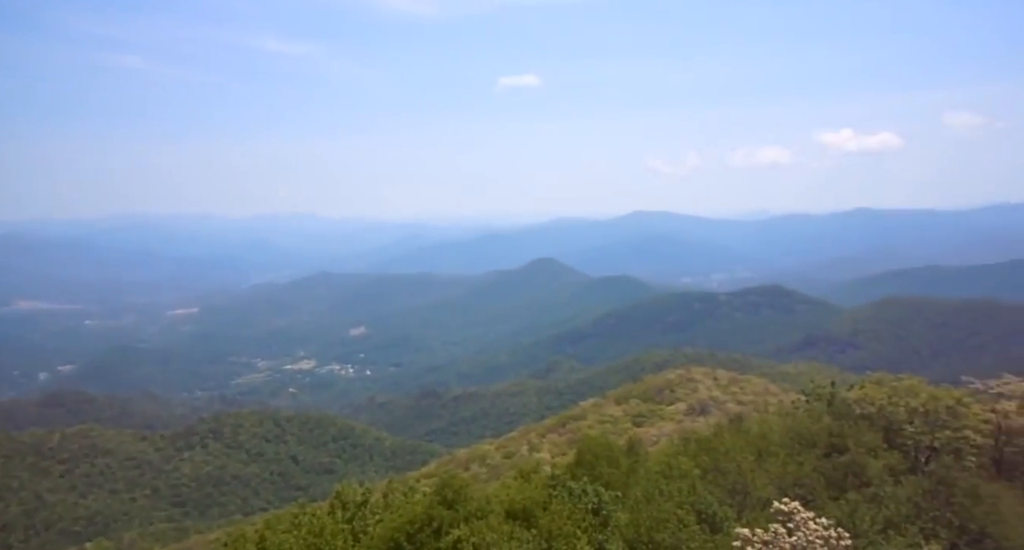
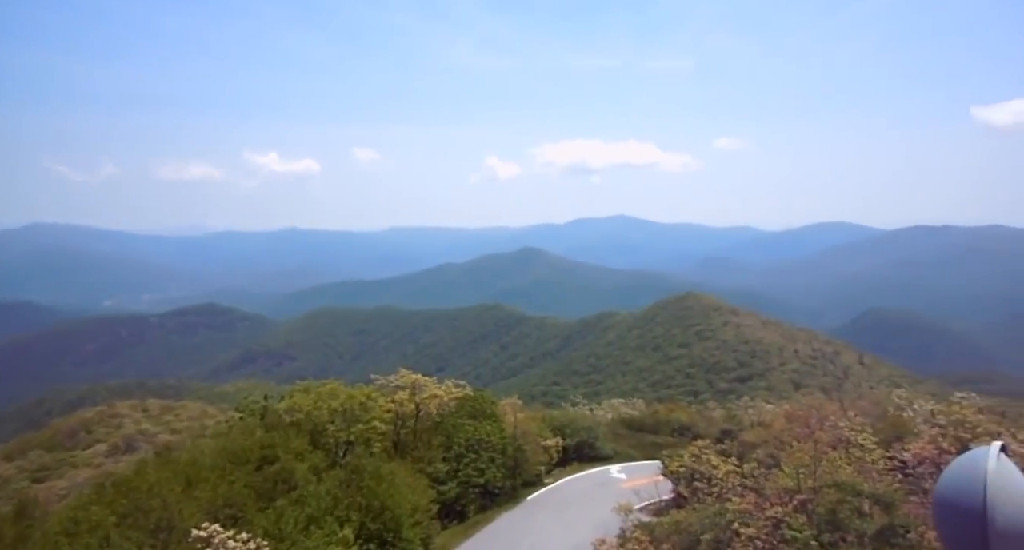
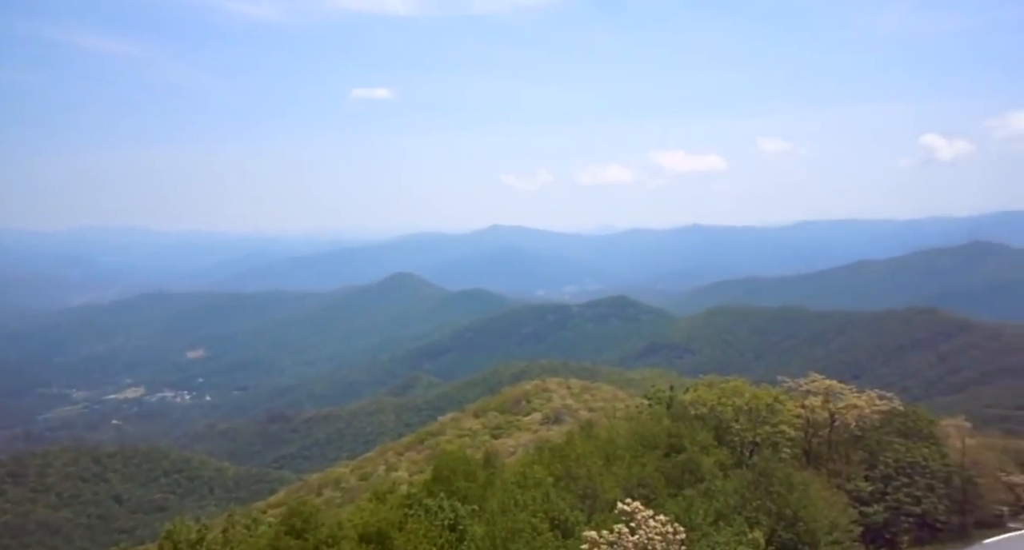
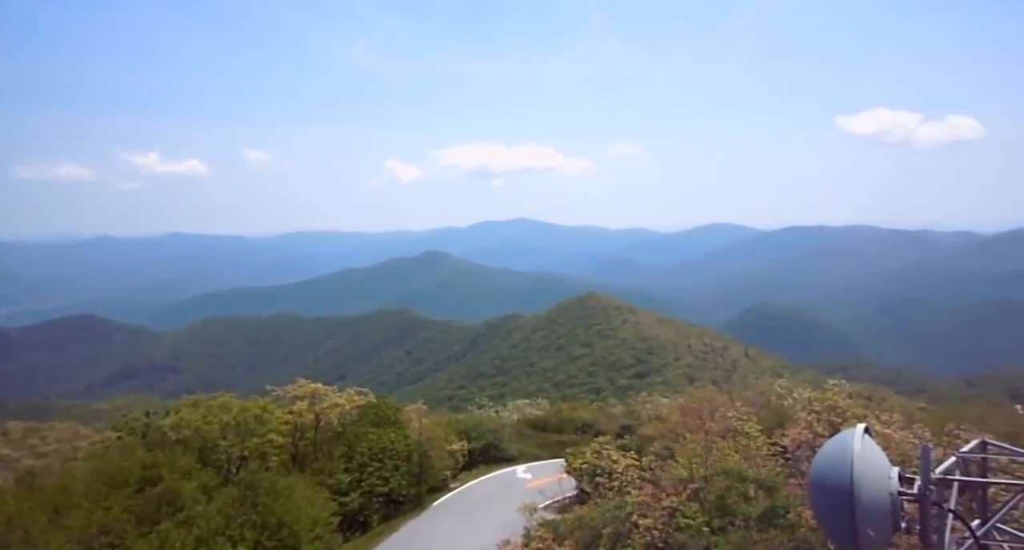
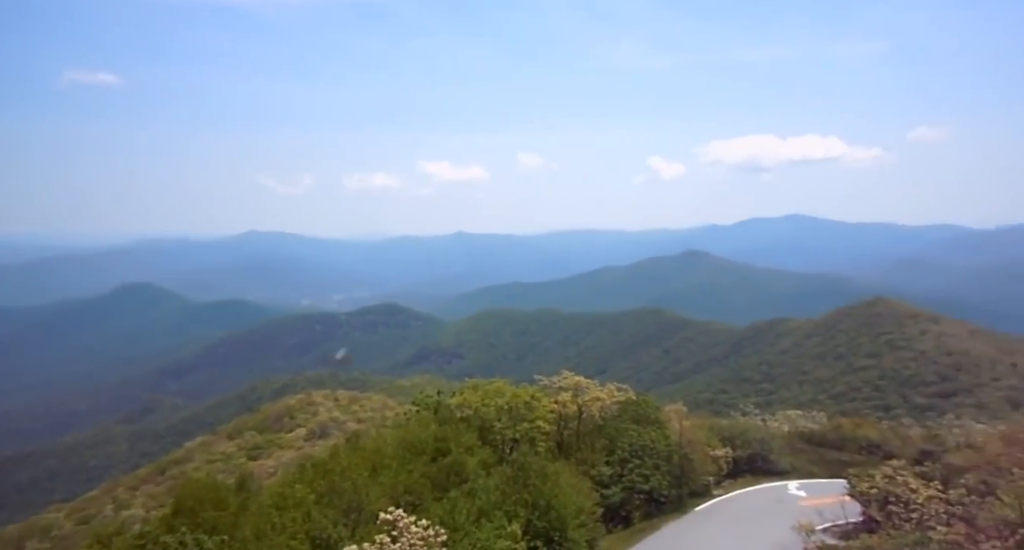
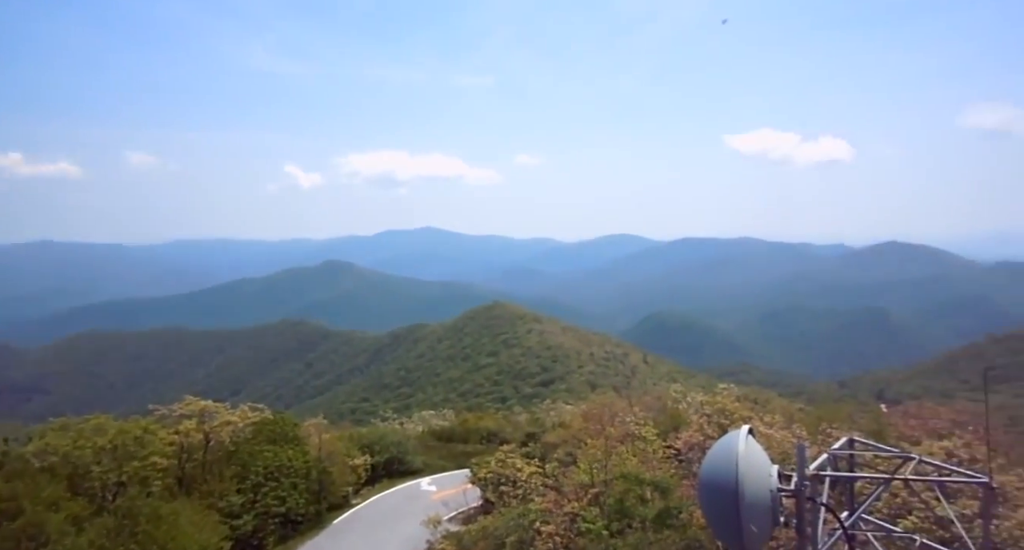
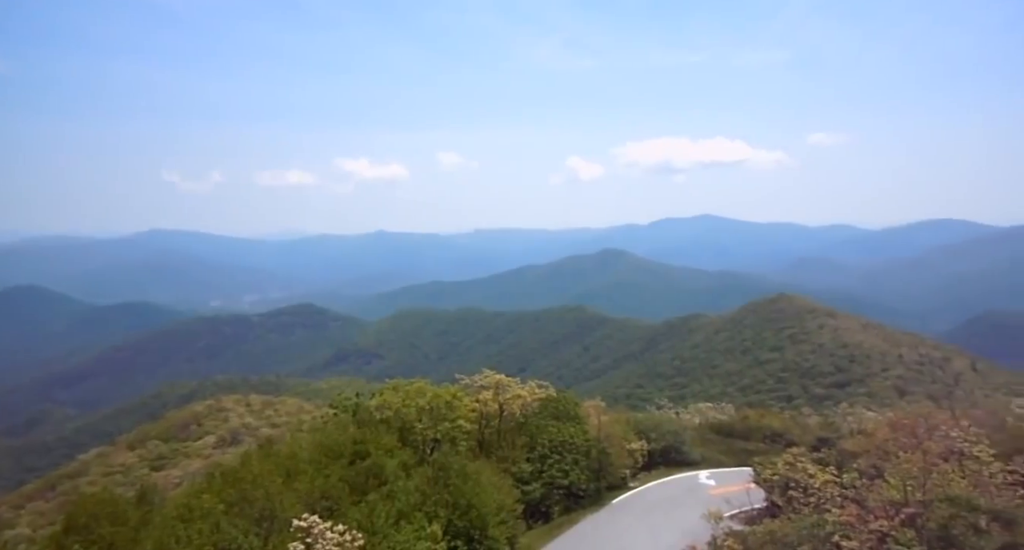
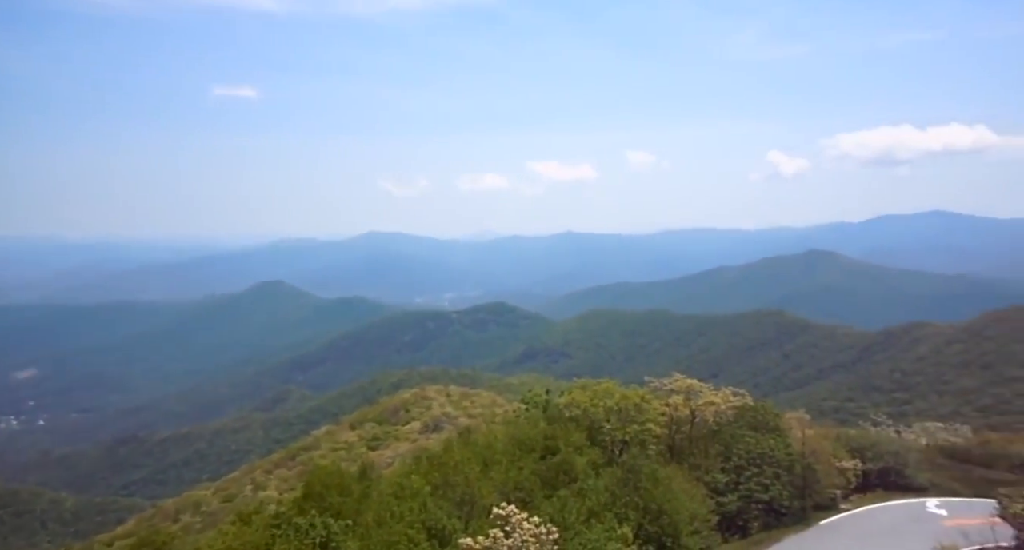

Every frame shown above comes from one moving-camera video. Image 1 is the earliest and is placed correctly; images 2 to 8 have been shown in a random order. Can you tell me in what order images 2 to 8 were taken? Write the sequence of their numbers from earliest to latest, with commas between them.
3, 8, 5, 7, 2, 4, 6
